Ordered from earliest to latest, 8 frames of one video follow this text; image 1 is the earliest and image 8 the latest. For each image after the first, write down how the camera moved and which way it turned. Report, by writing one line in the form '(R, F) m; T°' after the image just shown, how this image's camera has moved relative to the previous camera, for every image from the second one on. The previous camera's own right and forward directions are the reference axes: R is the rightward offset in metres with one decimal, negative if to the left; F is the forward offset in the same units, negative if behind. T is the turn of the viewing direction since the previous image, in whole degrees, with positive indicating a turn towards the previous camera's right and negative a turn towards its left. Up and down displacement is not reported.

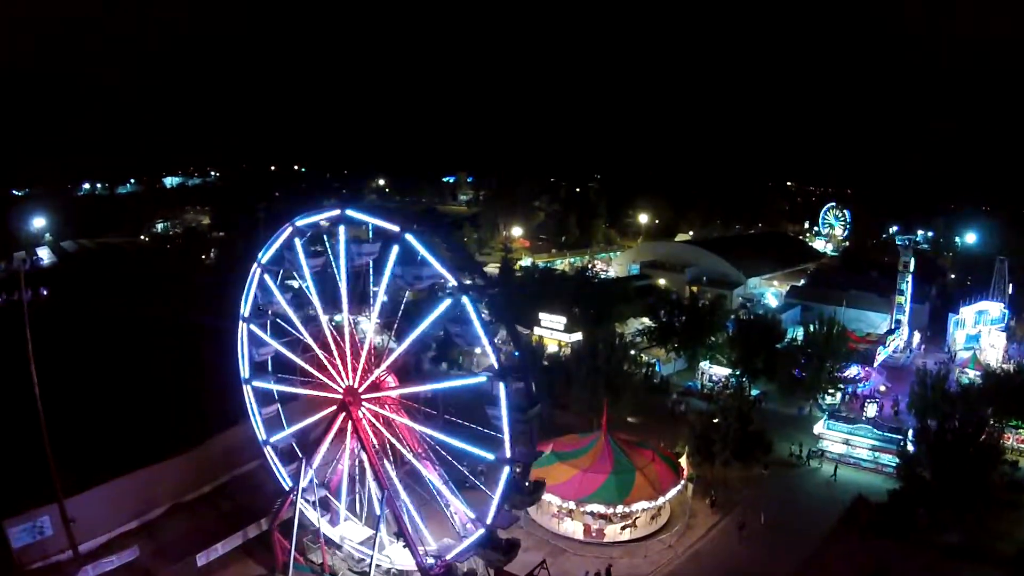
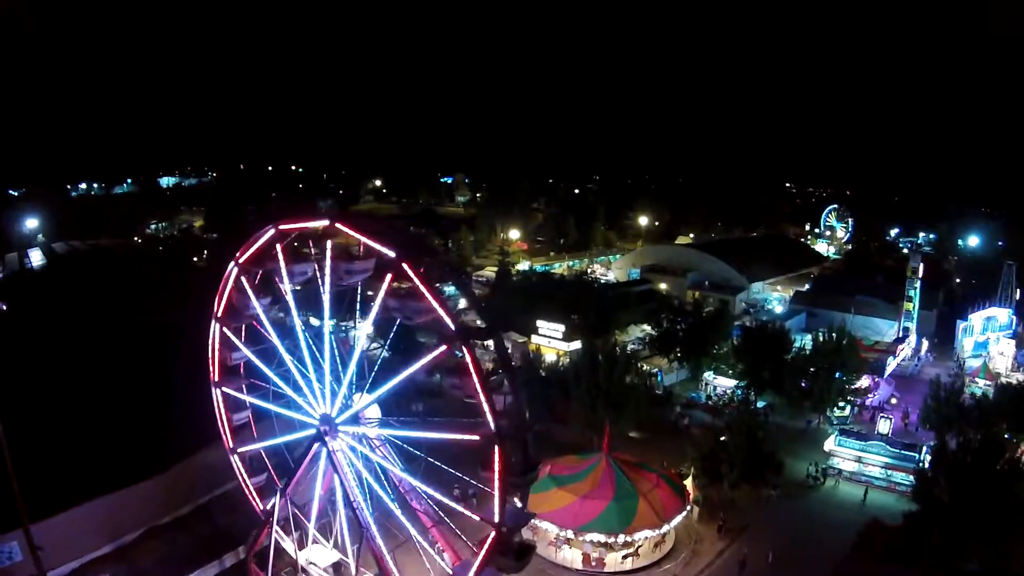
(+0.1, +0.6) m; 0°
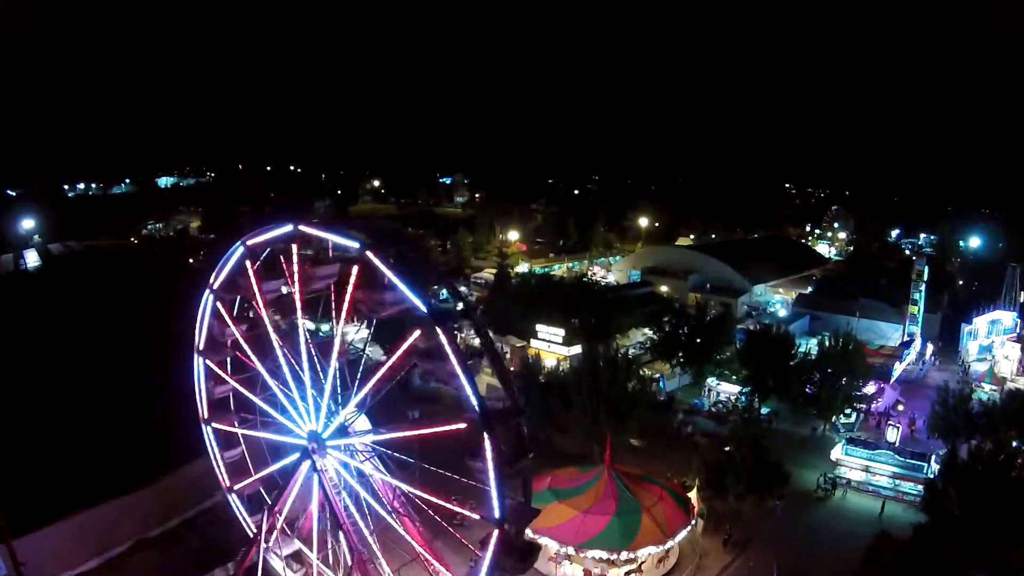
(0.0, +0.3) m; 0°
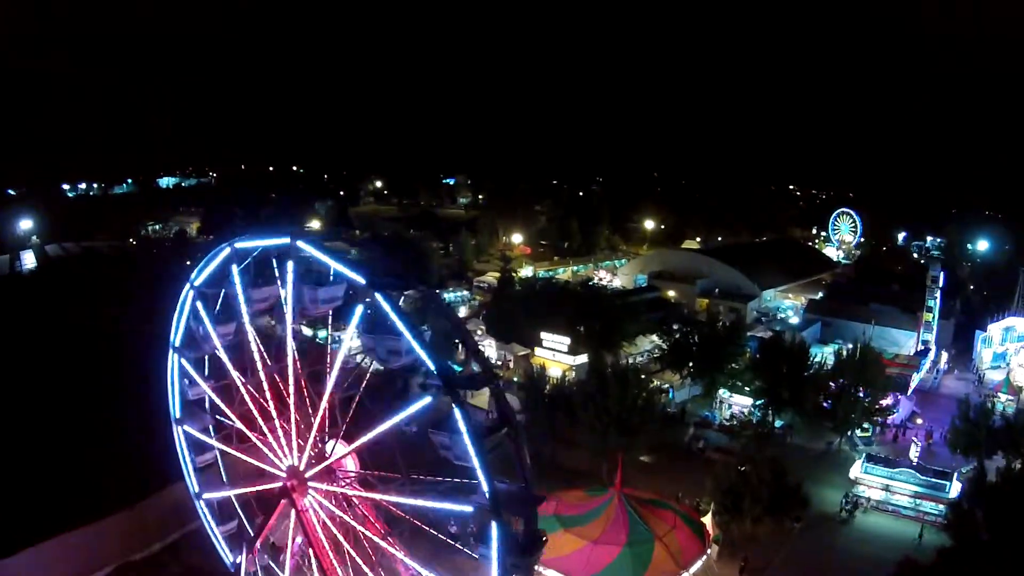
(0.0, +0.5) m; 0°
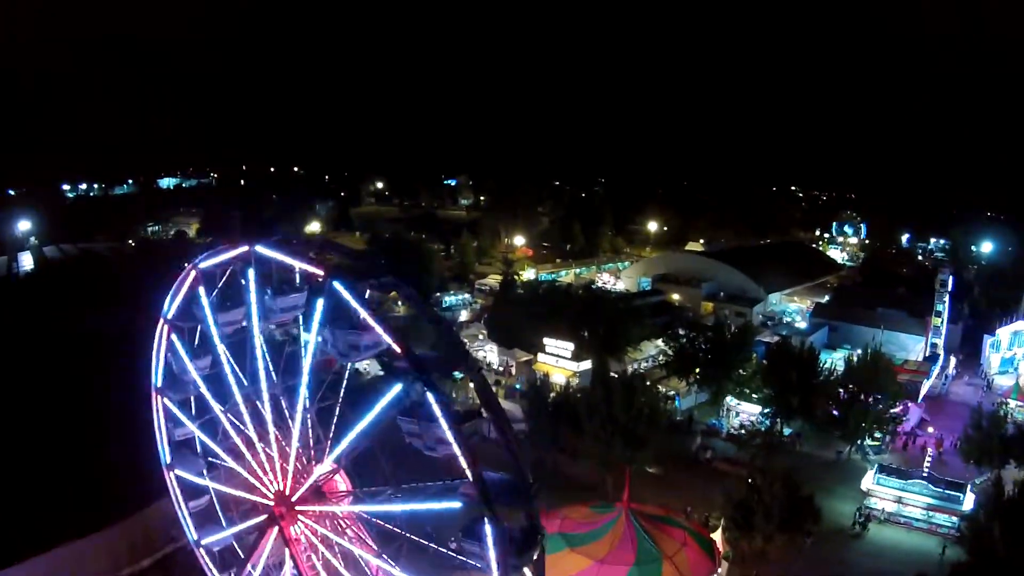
(0.0, +0.3) m; 0°
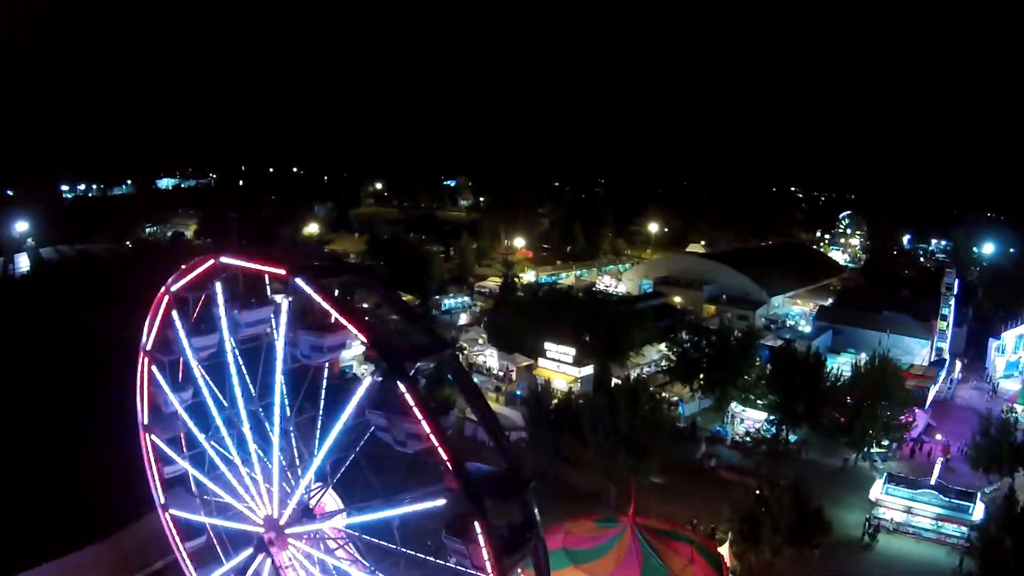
(0.0, +0.2) m; 0°
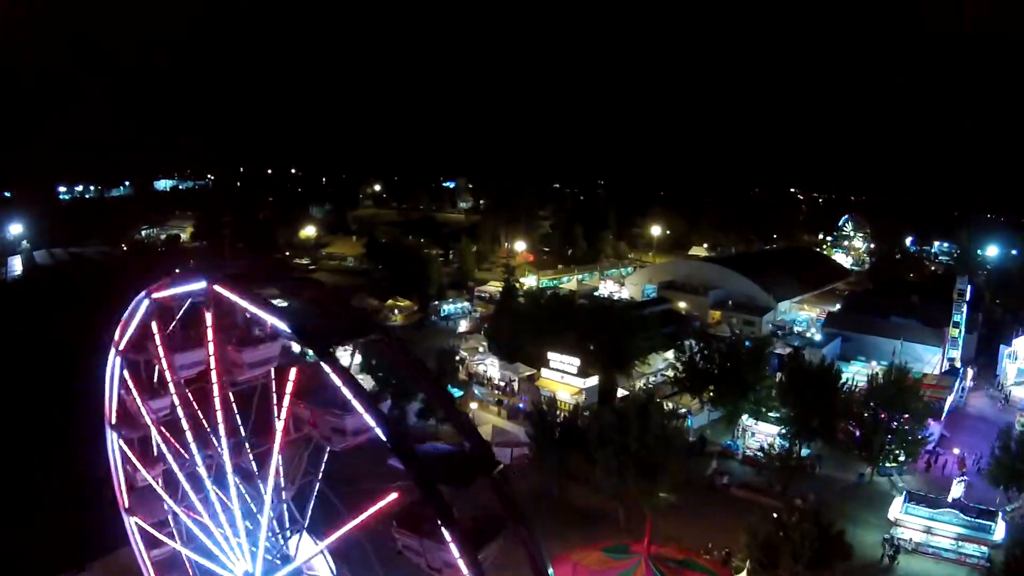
(0.0, +0.5) m; 0°
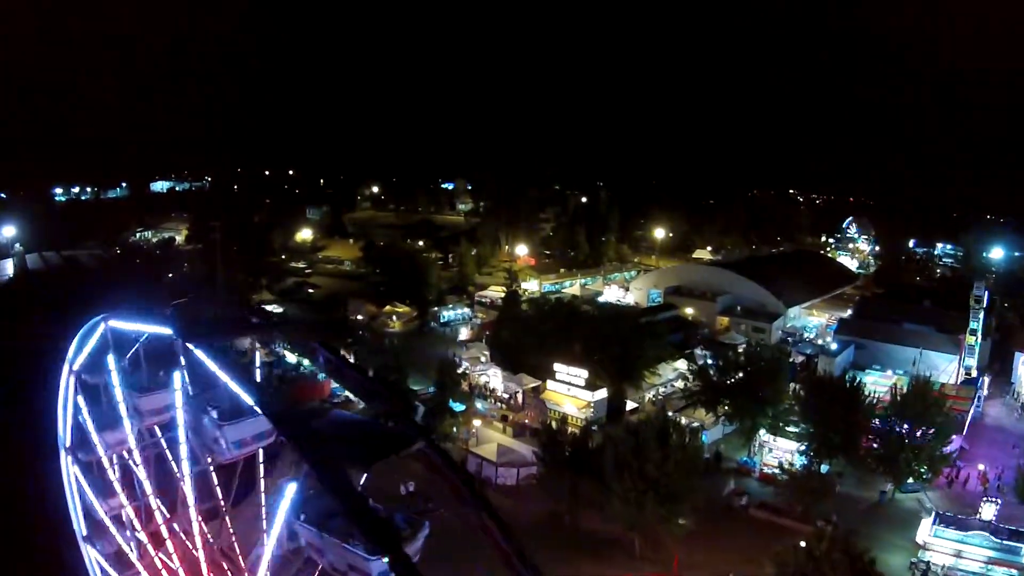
(-0.1, +0.6) m; 0°
